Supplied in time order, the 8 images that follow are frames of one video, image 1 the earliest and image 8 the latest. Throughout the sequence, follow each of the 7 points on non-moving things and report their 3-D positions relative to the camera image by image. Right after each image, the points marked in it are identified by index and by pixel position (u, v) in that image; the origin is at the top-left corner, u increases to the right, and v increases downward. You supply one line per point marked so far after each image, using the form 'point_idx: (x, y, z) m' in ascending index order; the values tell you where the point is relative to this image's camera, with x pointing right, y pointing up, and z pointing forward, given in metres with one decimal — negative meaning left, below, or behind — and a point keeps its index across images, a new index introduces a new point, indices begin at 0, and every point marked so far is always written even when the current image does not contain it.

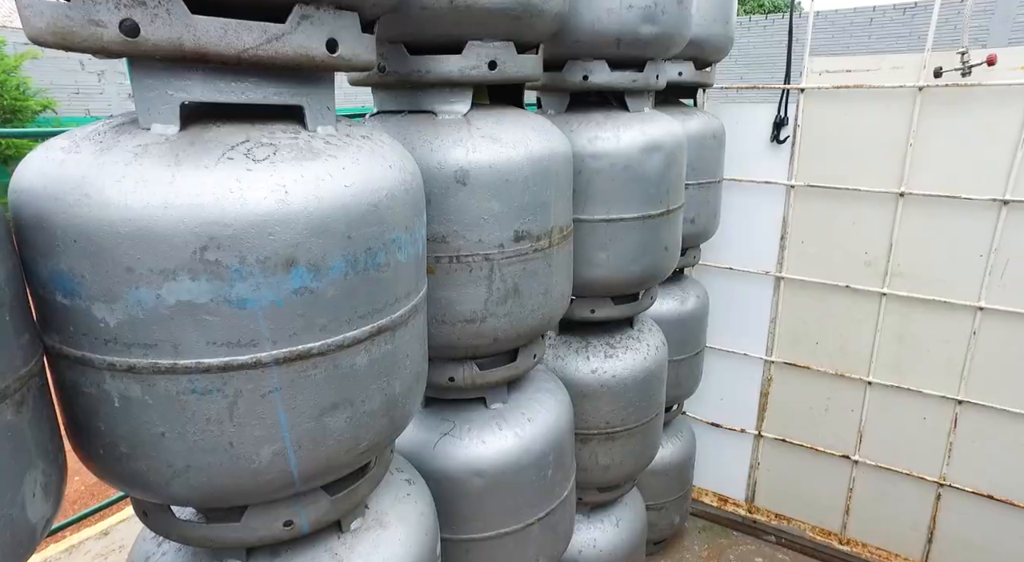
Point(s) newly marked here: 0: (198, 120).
0: (-0.4, +0.2, +0.8) m
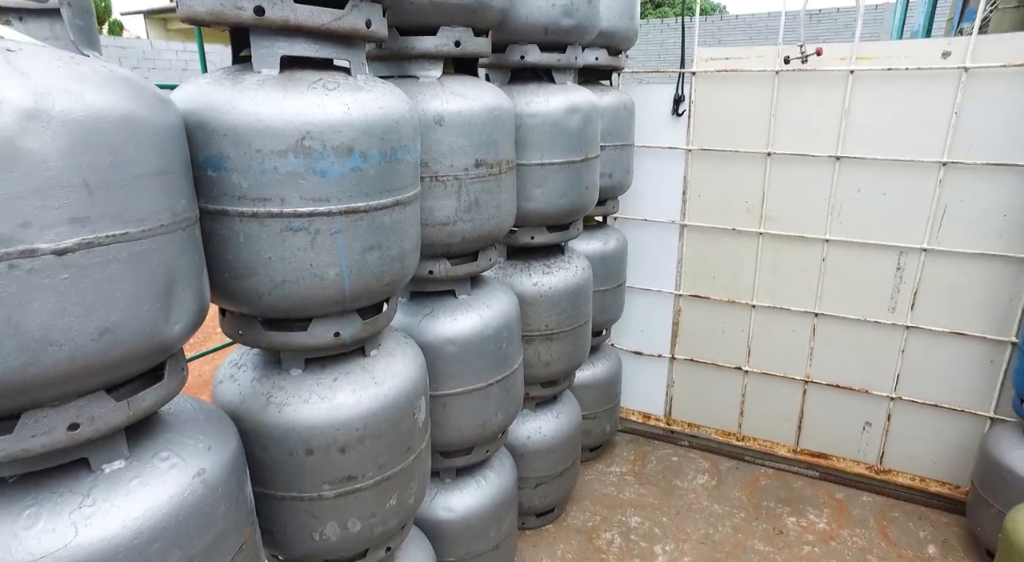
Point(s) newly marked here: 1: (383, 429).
0: (-0.4, +0.4, +1.3) m
1: (-0.3, -0.3, +1.4) m
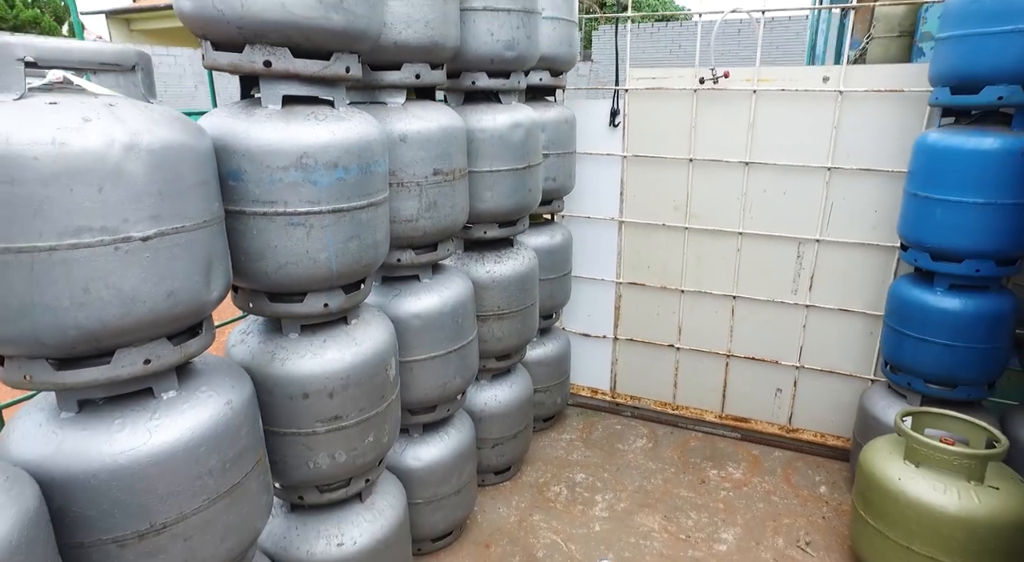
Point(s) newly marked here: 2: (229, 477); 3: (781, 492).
0: (-0.6, +0.4, +1.7) m
1: (-0.4, -0.3, +1.9) m
2: (-0.6, -0.4, +1.5) m
3: (+1.2, -1.0, +3.0) m
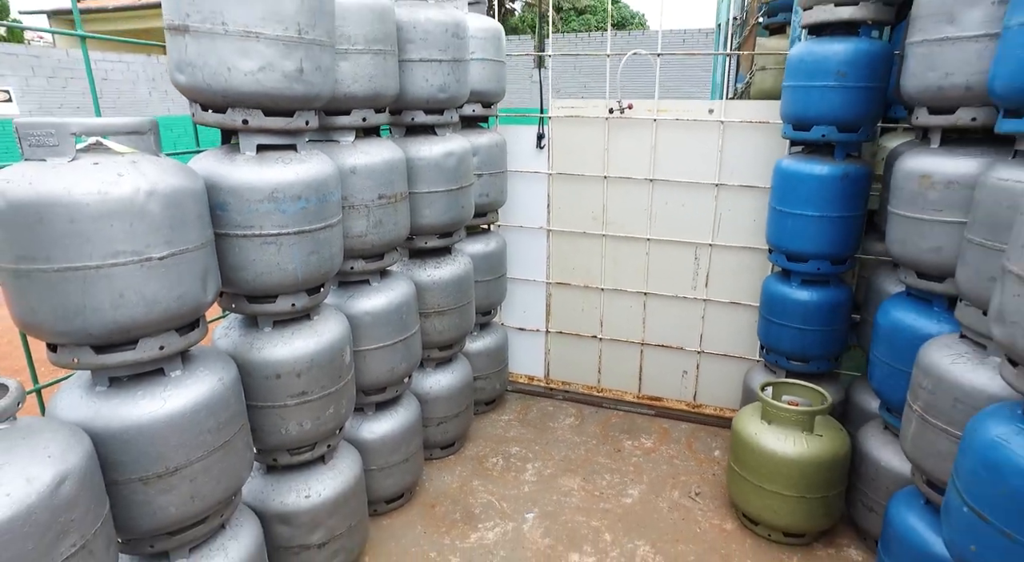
0: (-0.8, +0.4, +2.2) m
1: (-0.7, -0.3, +2.4) m
2: (-0.9, -0.5, +2.0) m
3: (+0.9, -1.0, +3.6) m
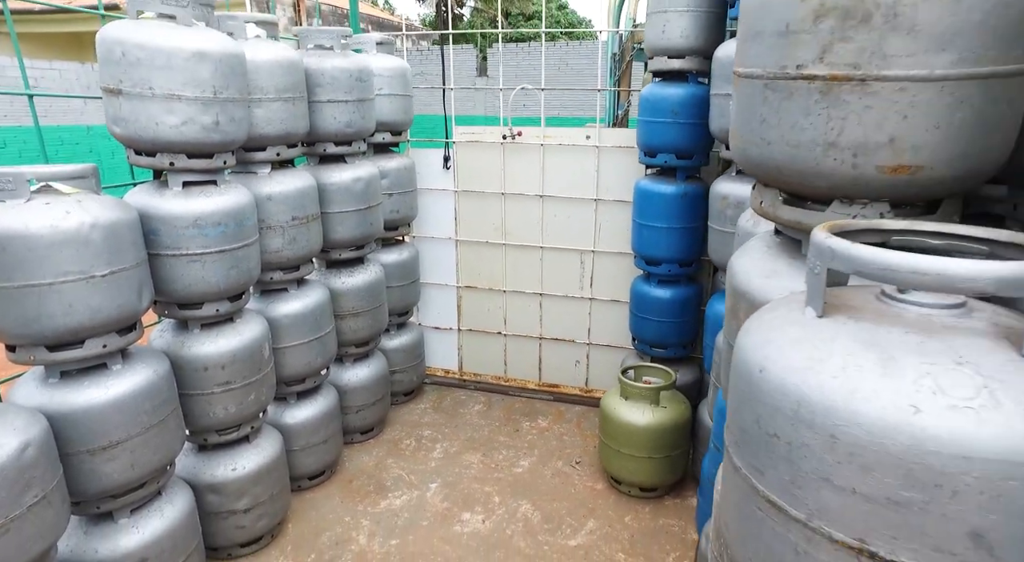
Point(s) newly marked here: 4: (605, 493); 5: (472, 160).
0: (-1.3, +0.4, +2.6) m
1: (-1.2, -0.3, +2.9) m
2: (-1.3, -0.5, +2.5) m
3: (+0.4, -1.0, +4.2) m
4: (+0.5, -1.1, +3.6) m
5: (-0.3, +0.8, +4.4) m
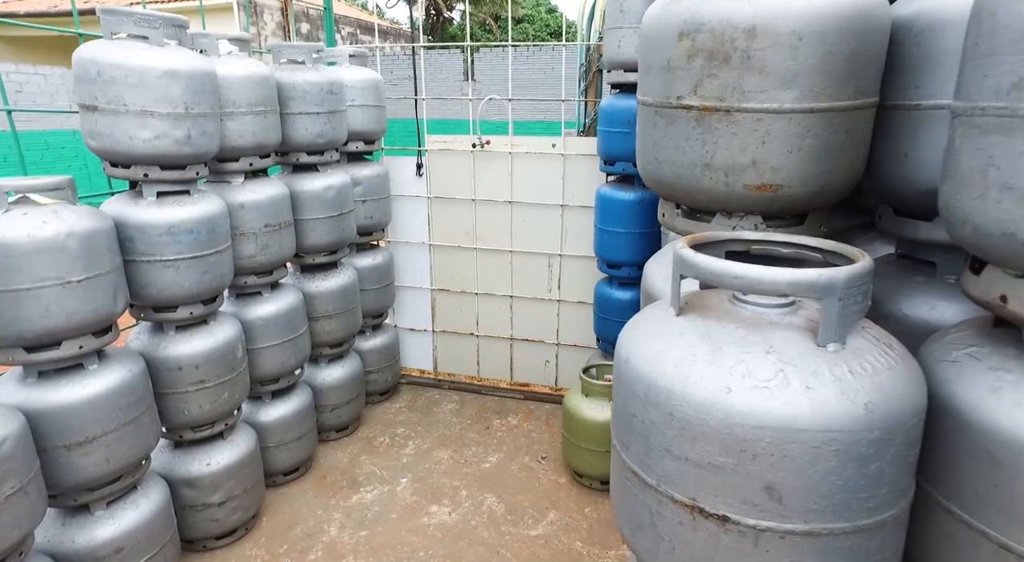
0: (-1.5, +0.4, +2.8) m
1: (-1.4, -0.4, +3.0) m
2: (-1.5, -0.5, +2.6) m
3: (+0.2, -1.0, +4.4) m
4: (+0.3, -1.2, +3.7) m
5: (-0.5, +0.8, +4.6) m
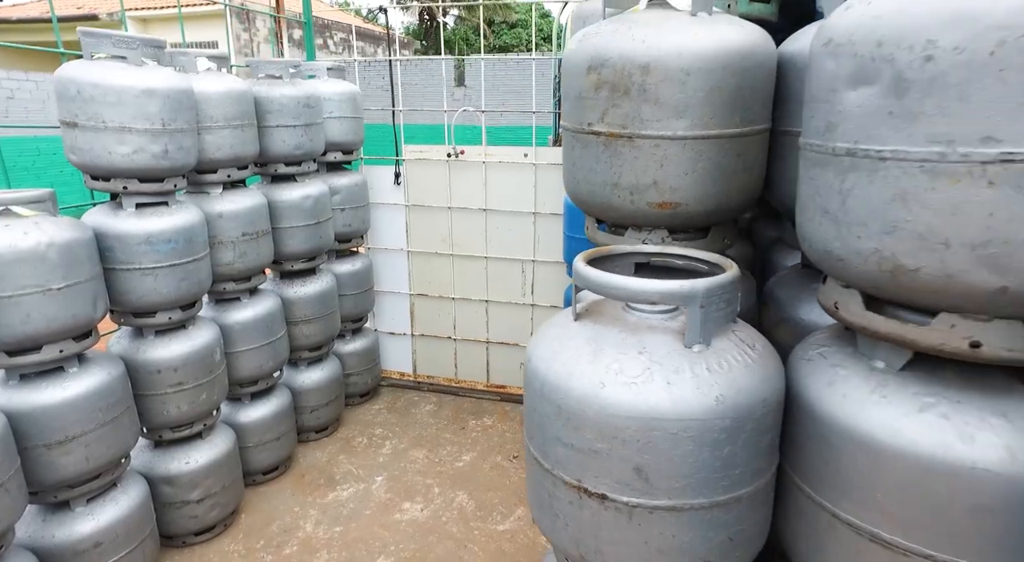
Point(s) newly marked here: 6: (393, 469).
0: (-1.7, +0.3, +2.9) m
1: (-1.5, -0.4, +3.2) m
2: (-1.7, -0.5, +2.7) m
3: (0.0, -1.0, +4.5) m
4: (+0.1, -1.2, +3.9) m
5: (-0.7, +0.8, +4.7) m
6: (-0.7, -1.2, +4.0) m
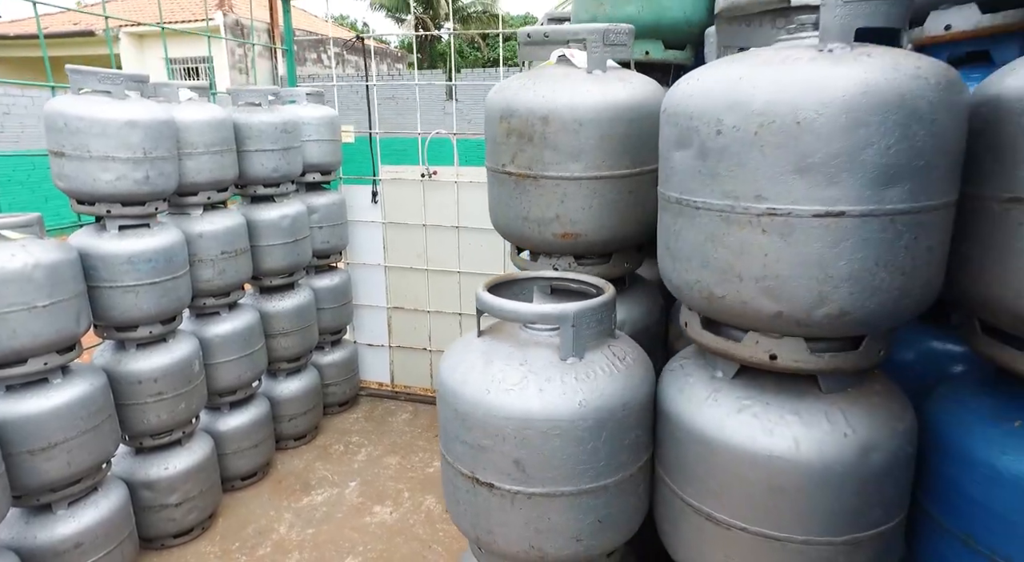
0: (-1.9, +0.3, +3.2) m
1: (-1.7, -0.5, +3.4) m
2: (-1.9, -0.6, +2.9) m
3: (-0.2, -1.1, +4.7) m
4: (-0.1, -1.3, +4.1) m
5: (-0.9, +0.6, +5.0) m
6: (-0.9, -1.2, +4.2) m
